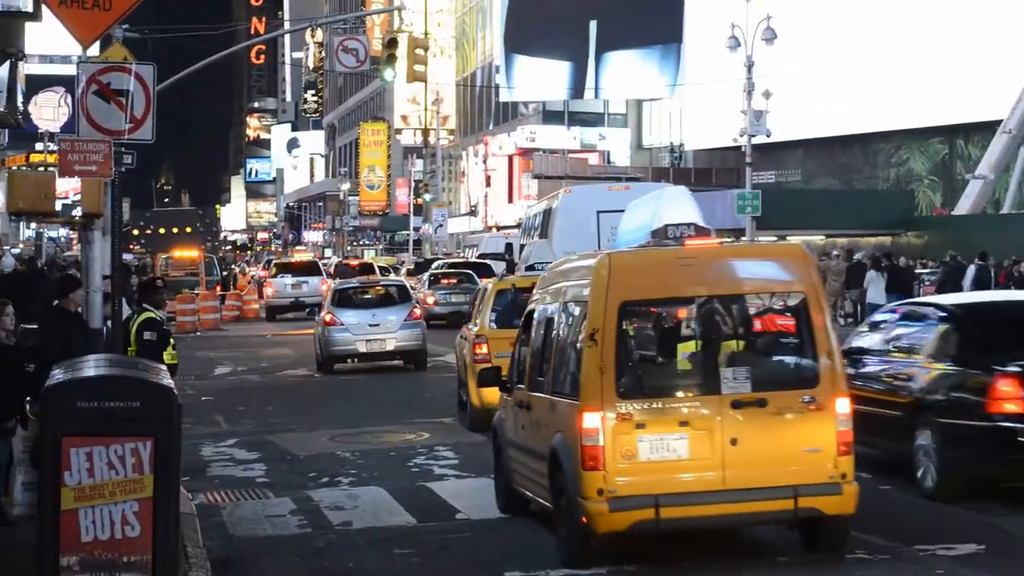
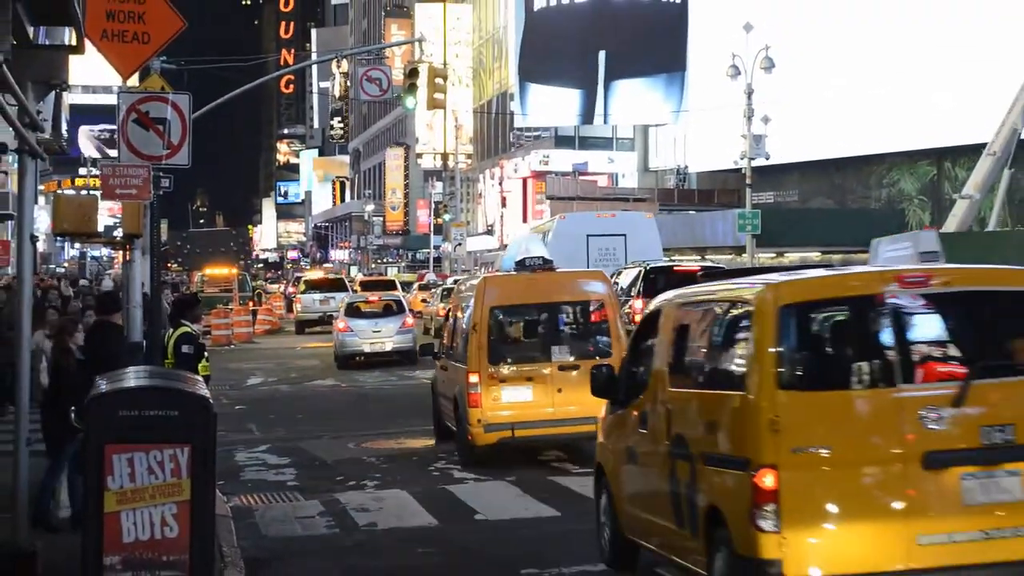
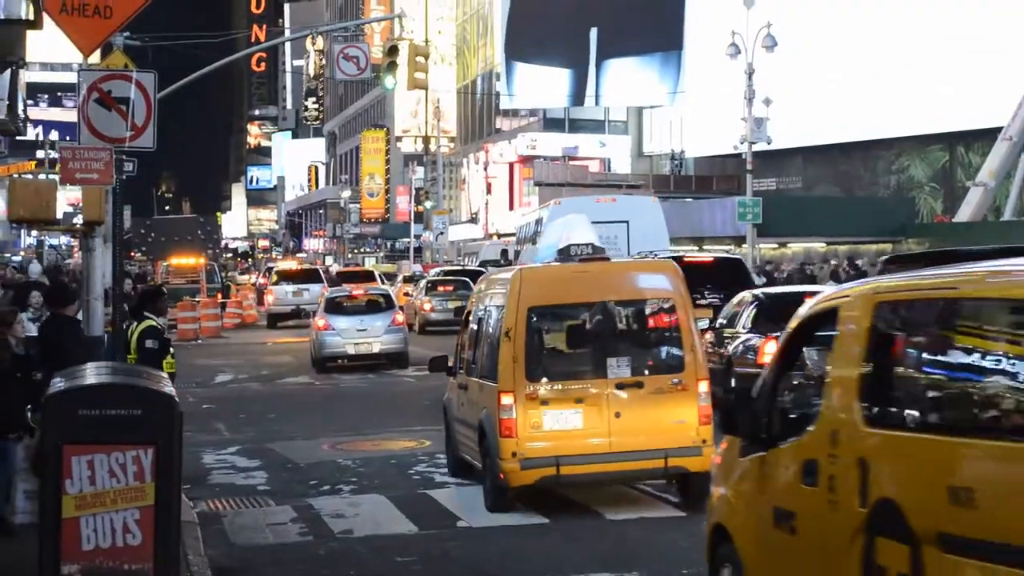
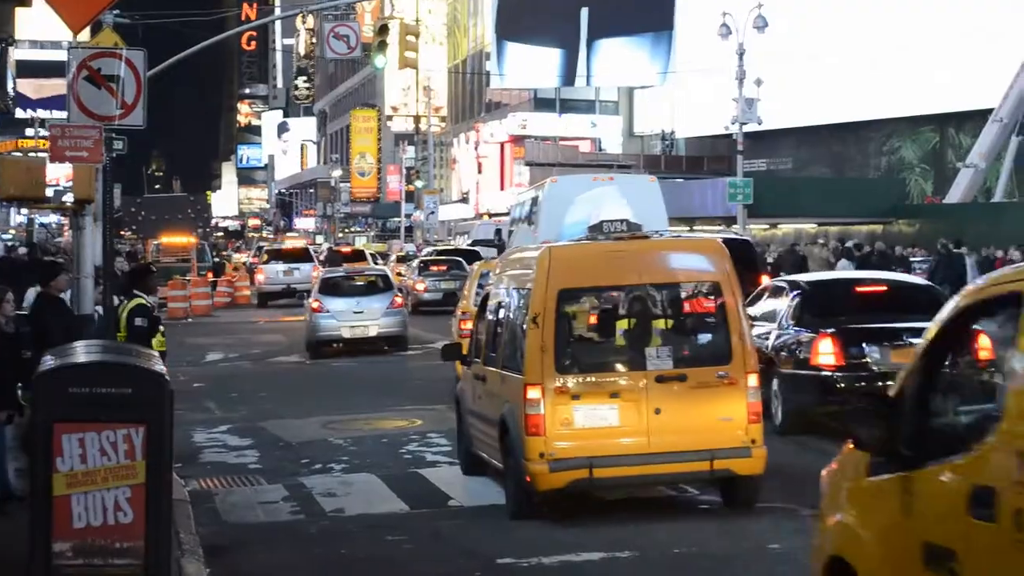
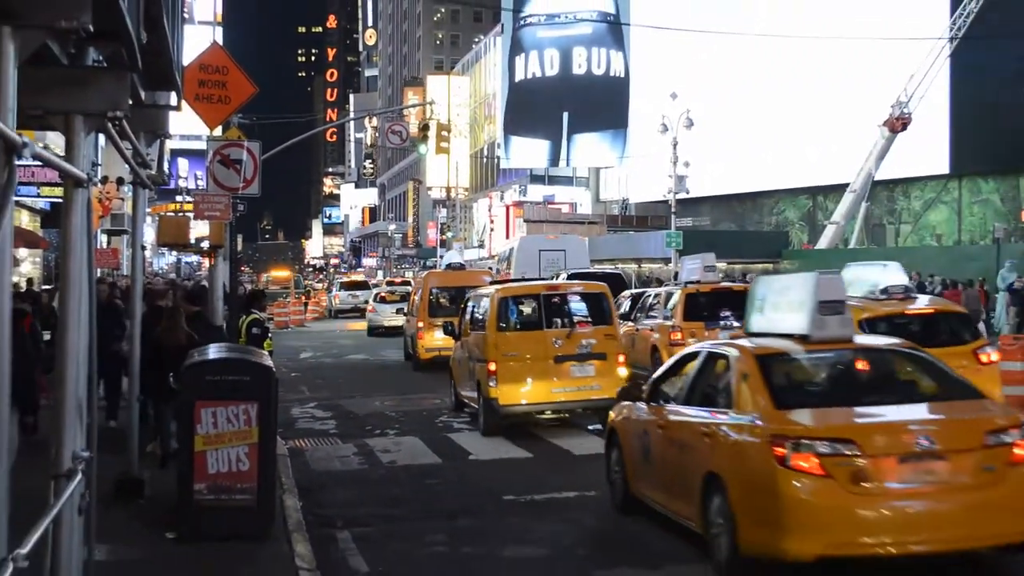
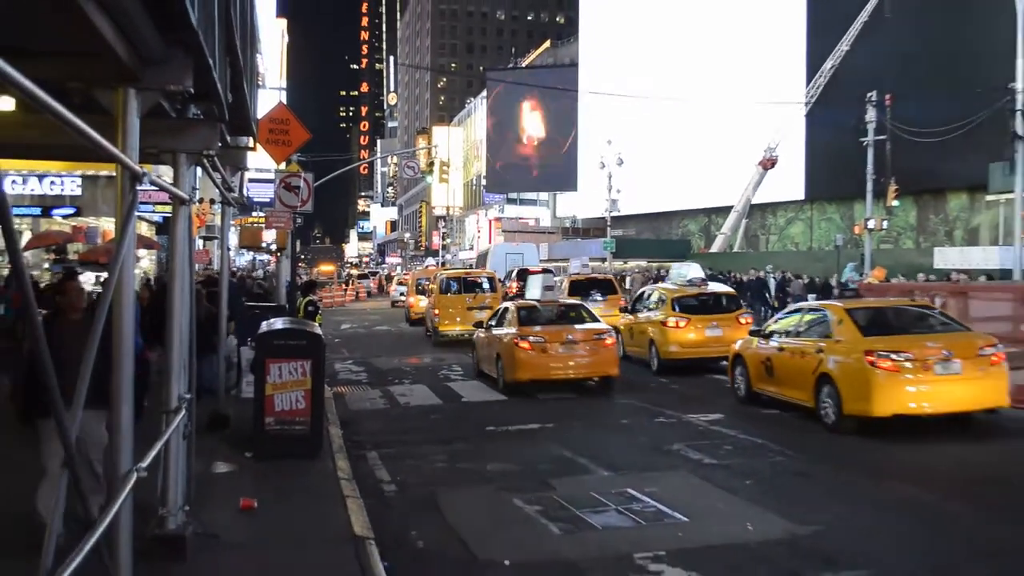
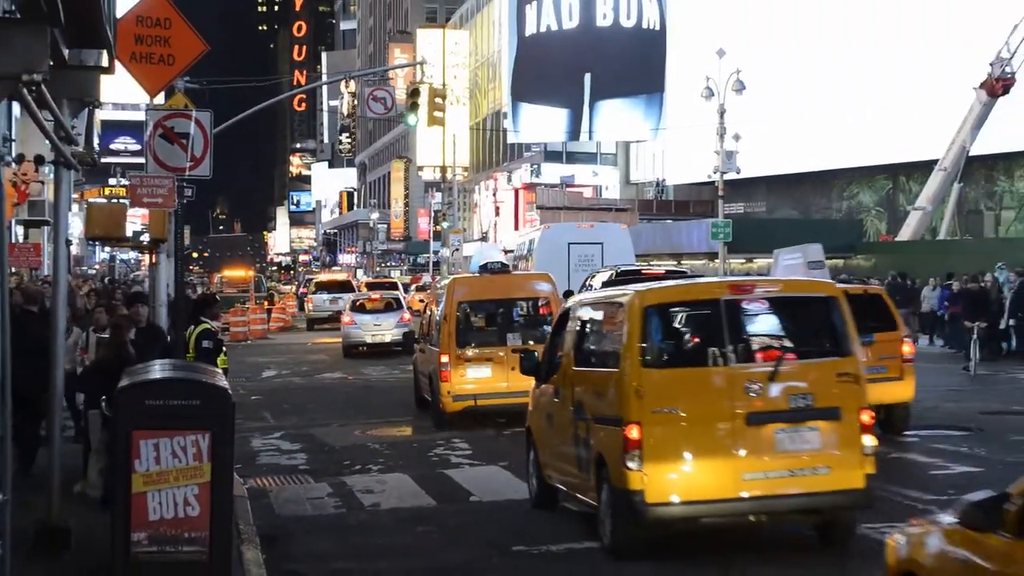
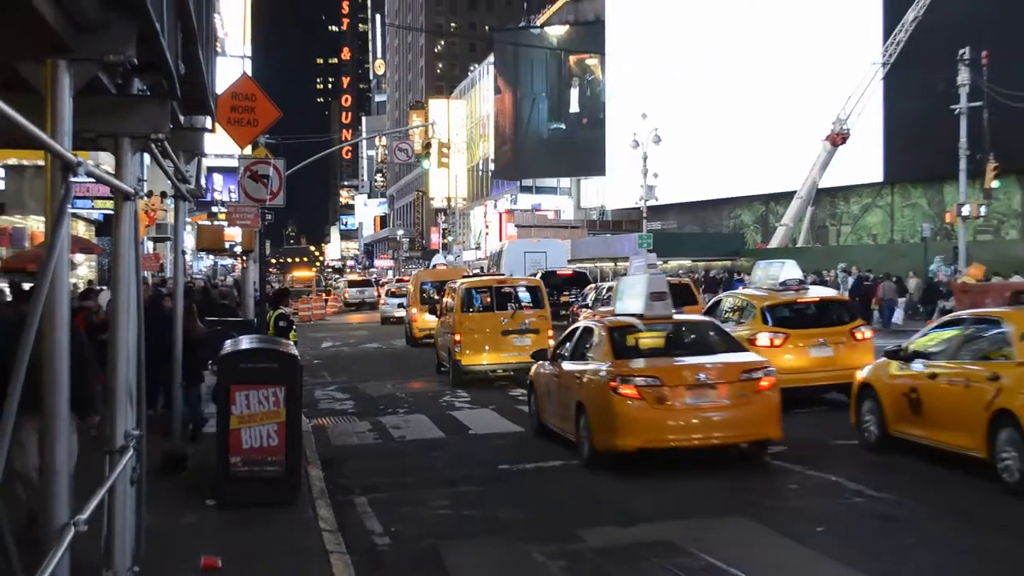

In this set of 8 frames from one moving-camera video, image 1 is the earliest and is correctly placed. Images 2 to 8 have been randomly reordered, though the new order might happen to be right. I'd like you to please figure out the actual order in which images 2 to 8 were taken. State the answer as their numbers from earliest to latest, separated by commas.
4, 3, 2, 7, 5, 8, 6
